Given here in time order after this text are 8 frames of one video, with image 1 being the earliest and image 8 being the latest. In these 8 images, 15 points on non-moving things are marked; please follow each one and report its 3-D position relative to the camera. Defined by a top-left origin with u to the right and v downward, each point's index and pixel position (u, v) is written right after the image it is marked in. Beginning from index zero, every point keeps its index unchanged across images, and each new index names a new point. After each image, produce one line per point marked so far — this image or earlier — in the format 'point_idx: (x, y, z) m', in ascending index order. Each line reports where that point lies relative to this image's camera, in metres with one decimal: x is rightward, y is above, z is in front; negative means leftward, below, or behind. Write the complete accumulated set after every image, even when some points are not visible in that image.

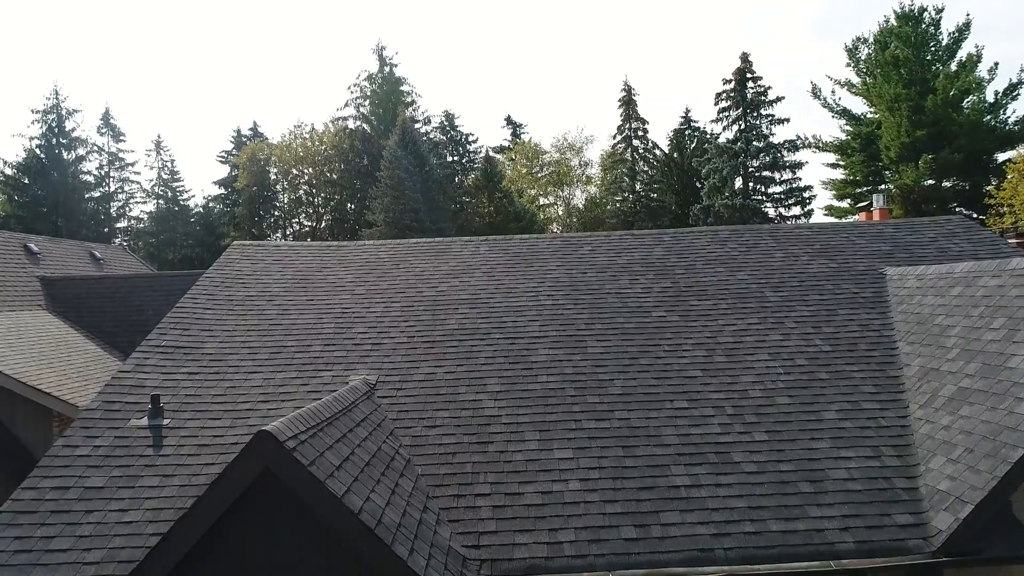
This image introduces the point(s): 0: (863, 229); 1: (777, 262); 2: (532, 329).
0: (+4.1, +0.7, +8.2) m
1: (+2.8, +0.3, +7.4) m
2: (+0.2, -0.4, +6.2) m
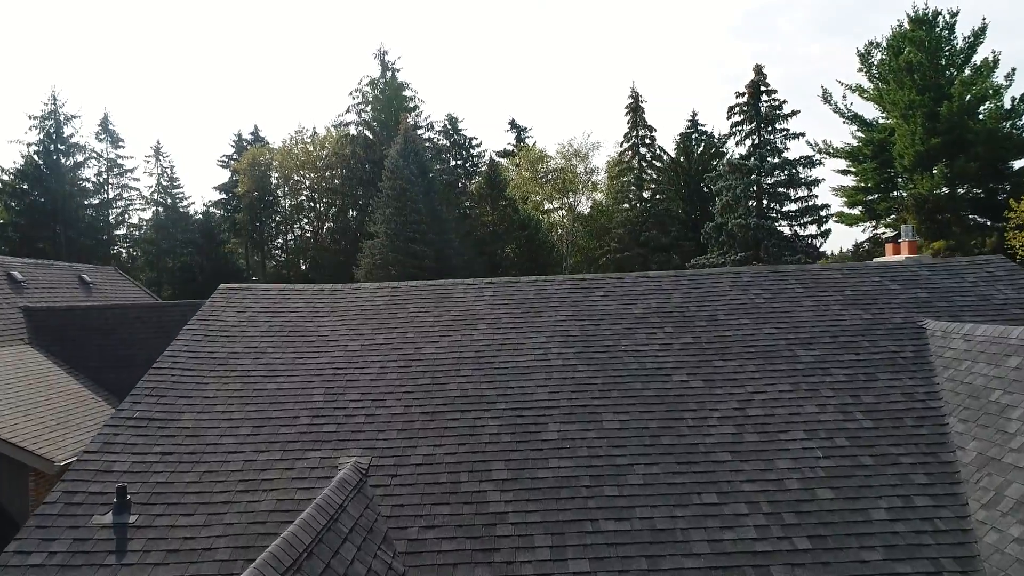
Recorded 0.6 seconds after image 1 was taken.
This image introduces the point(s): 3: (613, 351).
0: (+4.2, +0.2, +7.6) m
1: (+2.8, -0.2, +6.8) m
2: (+0.2, -0.9, +5.6) m
3: (+0.9, -0.6, +6.3) m
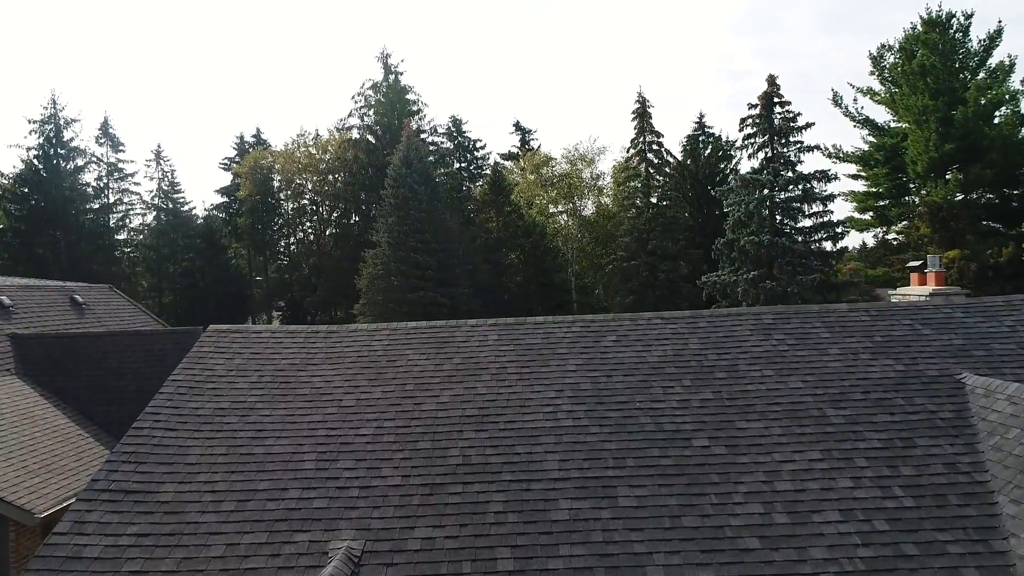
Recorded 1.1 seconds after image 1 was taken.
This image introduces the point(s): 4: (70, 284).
0: (+4.2, -0.3, +7.2) m
1: (+2.9, -0.7, +6.4) m
2: (+0.3, -1.3, +5.2) m
3: (+0.9, -1.0, +5.8) m
4: (-8.7, 0.0, +14.0) m
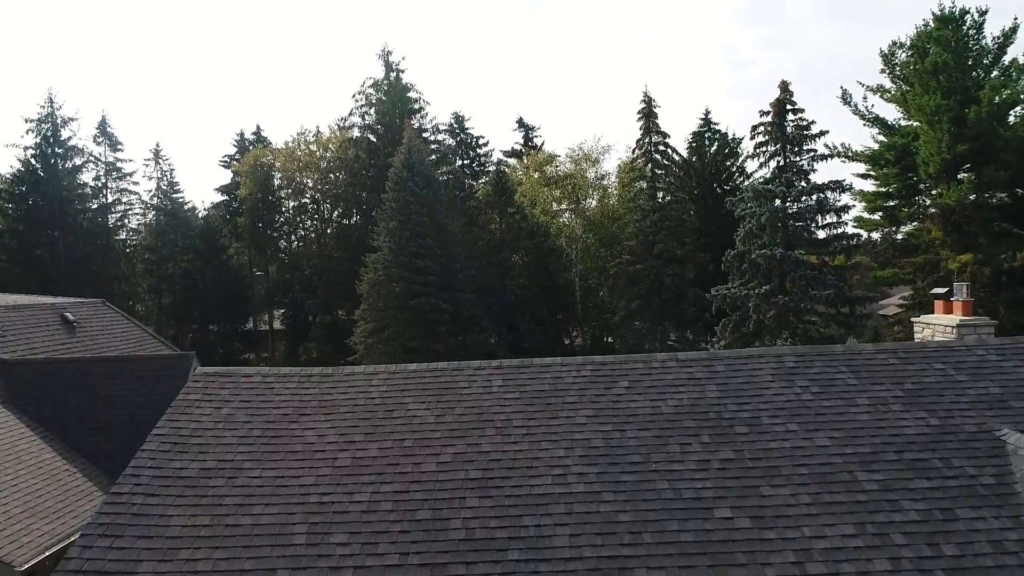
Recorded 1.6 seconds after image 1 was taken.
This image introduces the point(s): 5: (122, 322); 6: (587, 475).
0: (+4.3, -0.6, +6.7) m
1: (+3.0, -1.1, +6.0) m
2: (+0.3, -1.7, +4.8) m
3: (+1.0, -1.4, +5.4) m
4: (-8.7, -0.3, +13.6) m
5: (-8.0, -0.8, +14.3) m
6: (+0.6, -1.4, +5.4) m
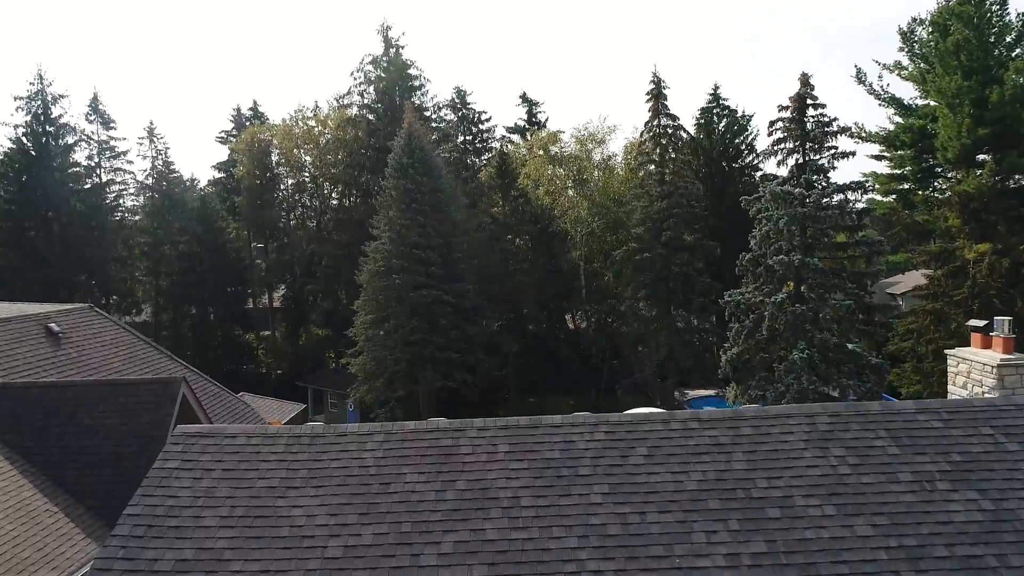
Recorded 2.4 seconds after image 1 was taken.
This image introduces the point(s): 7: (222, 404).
0: (+4.3, -1.1, +6.2) m
1: (+3.0, -1.6, +5.4) m
2: (+0.4, -2.3, +4.3) m
3: (+1.1, -1.9, +4.9) m
4: (-8.6, -0.4, +13.0) m
5: (-7.9, -0.9, +13.7) m
6: (+0.6, -2.0, +4.9) m
7: (-6.2, -2.5, +15.3) m
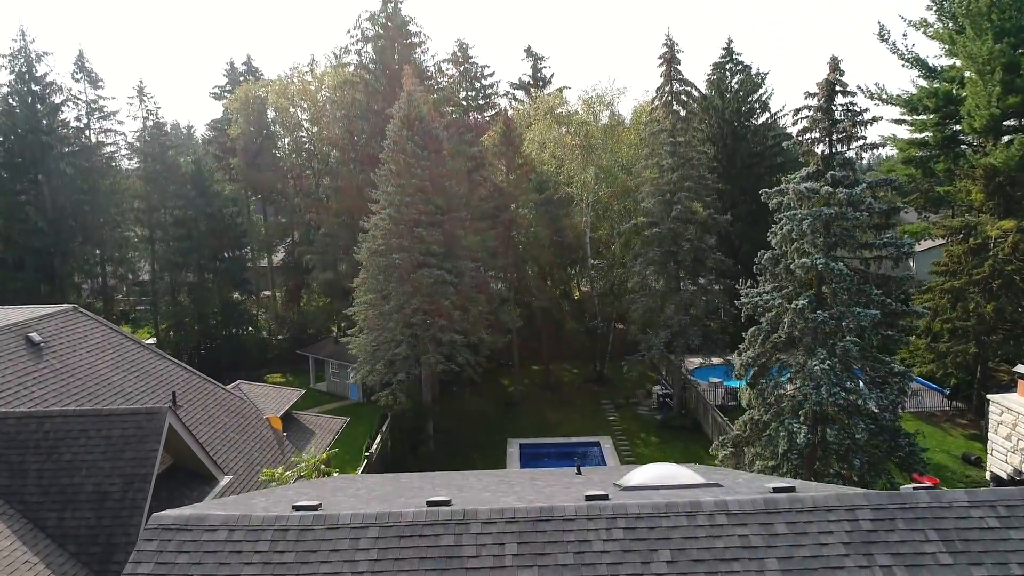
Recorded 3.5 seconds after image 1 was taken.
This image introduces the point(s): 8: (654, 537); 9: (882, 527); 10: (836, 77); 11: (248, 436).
0: (+4.4, -1.8, +5.5) m
1: (+3.1, -2.3, +4.8) m
2: (+0.4, -3.1, +3.8) m
3: (+1.1, -2.7, +4.3) m
4: (-8.5, -0.5, +12.4) m
5: (-7.8, -0.9, +13.1) m
6: (+0.7, -2.7, +4.3) m
7: (-6.1, -2.4, +14.8) m
8: (+1.1, -1.9, +5.5) m
9: (+2.9, -1.8, +5.5) m
10: (+6.0, +3.9, +13.0) m
11: (-5.5, -3.1, +14.7) m
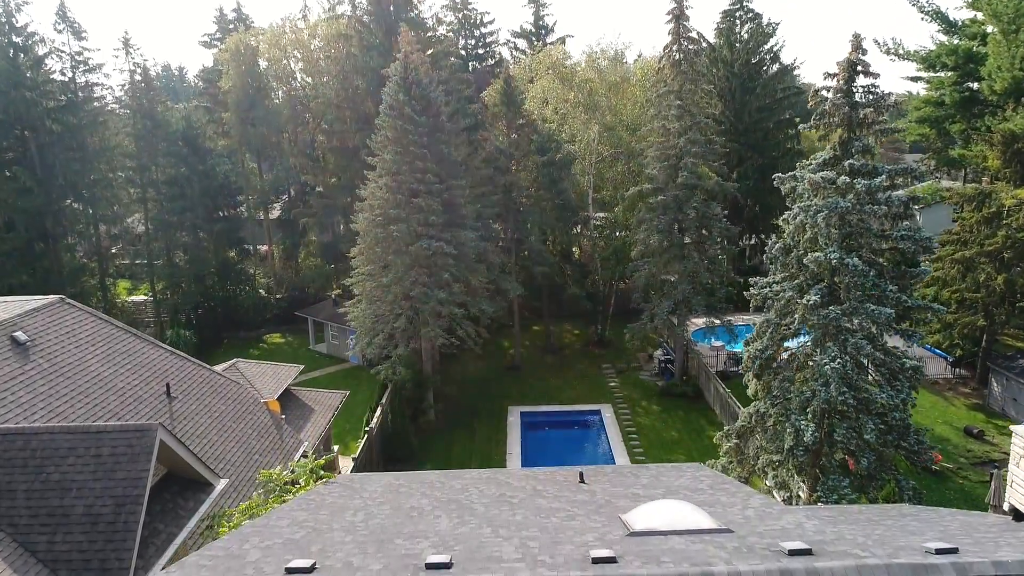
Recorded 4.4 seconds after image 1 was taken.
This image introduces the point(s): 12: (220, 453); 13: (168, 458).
0: (+4.4, -2.3, +5.2) m
1: (+3.1, -2.8, +4.6) m
2: (+0.5, -3.7, +3.6) m
3: (+1.1, -3.3, +4.1) m
4: (-8.5, -0.4, +12.0) m
5: (-7.7, -0.8, +12.8) m
6: (+0.7, -3.3, +4.1) m
7: (-6.1, -2.1, +14.5) m
8: (+1.1, -2.4, +5.2) m
9: (+2.9, -2.3, +5.2) m
10: (+6.0, +4.0, +12.3) m
11: (-5.4, -2.8, +14.5) m
12: (-5.2, -2.9, +12.8) m
13: (-5.0, -2.5, +10.2) m
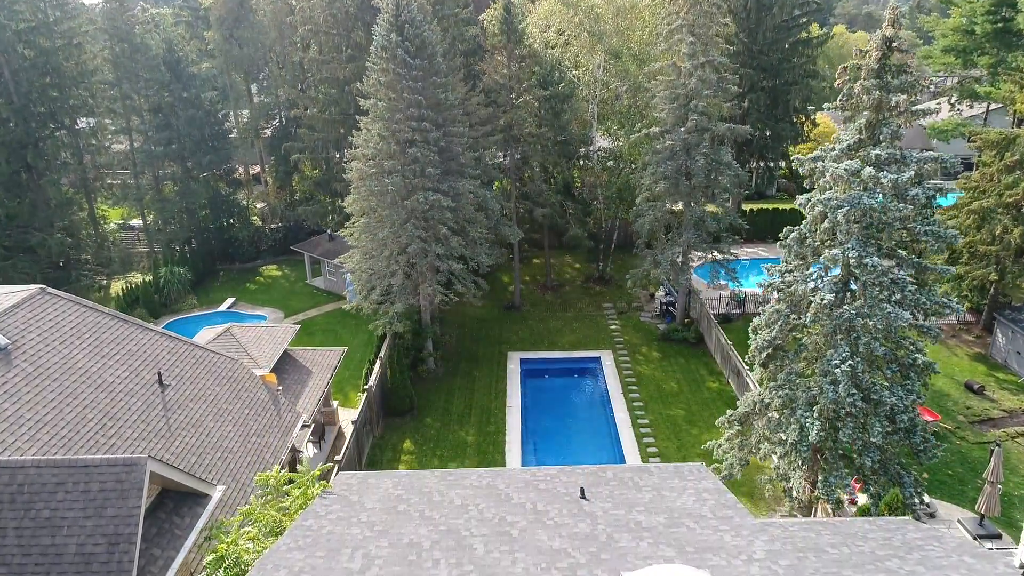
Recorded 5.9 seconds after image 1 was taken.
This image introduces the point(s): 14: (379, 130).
0: (+4.4, -3.2, +5.1) m
1: (+3.1, -3.9, +4.5) m
2: (+0.5, -4.9, +3.7) m
3: (+1.1, -4.3, +4.1) m
4: (-8.4, -0.4, +11.4) m
5: (-7.7, -0.6, +12.3) m
6: (+0.7, -4.4, +4.1) m
7: (-6.1, -1.7, +14.2) m
8: (+1.1, -3.3, +5.1) m
9: (+2.9, -3.3, +5.1) m
10: (+6.0, +4.0, +11.1) m
11: (-5.5, -2.3, +14.3) m
12: (-5.2, -2.7, +12.6) m
13: (-5.0, -2.6, +10.0) m
14: (-3.7, +4.5, +19.8) m
